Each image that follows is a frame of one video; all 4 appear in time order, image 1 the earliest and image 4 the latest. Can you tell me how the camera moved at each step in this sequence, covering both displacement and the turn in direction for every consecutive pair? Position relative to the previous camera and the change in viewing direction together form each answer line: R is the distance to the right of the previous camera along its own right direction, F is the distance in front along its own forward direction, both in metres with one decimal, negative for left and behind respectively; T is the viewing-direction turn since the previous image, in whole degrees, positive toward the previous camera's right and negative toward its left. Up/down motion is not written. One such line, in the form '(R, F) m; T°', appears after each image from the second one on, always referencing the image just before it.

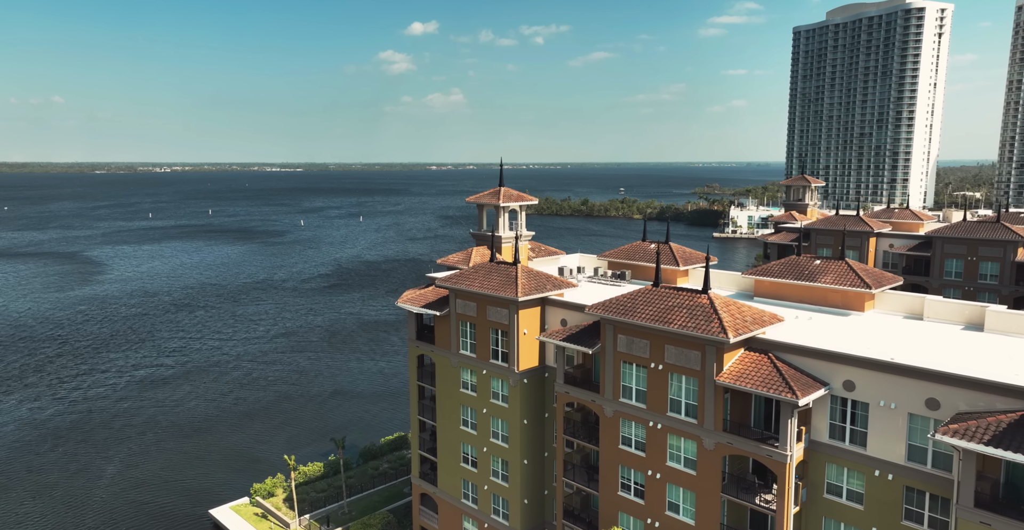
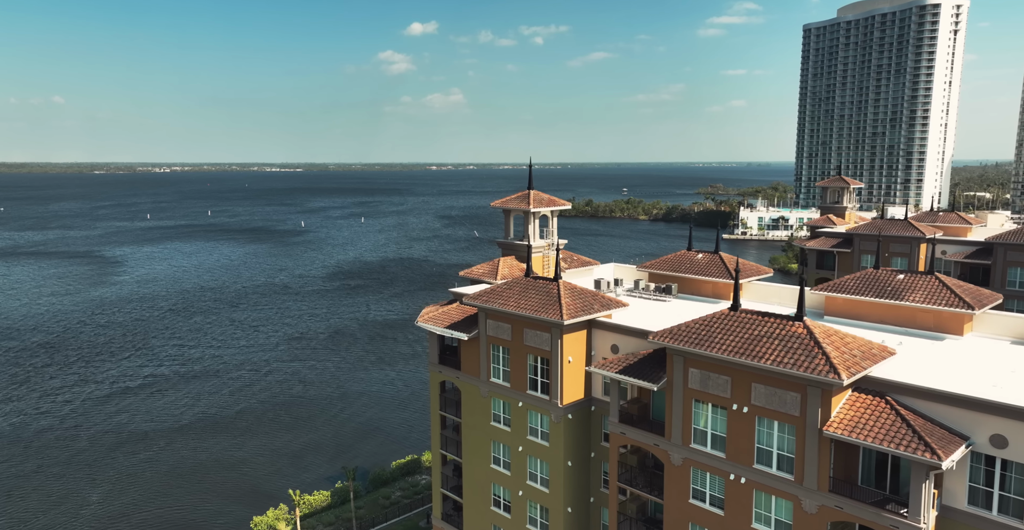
(-1.3, +3.7) m; 0°
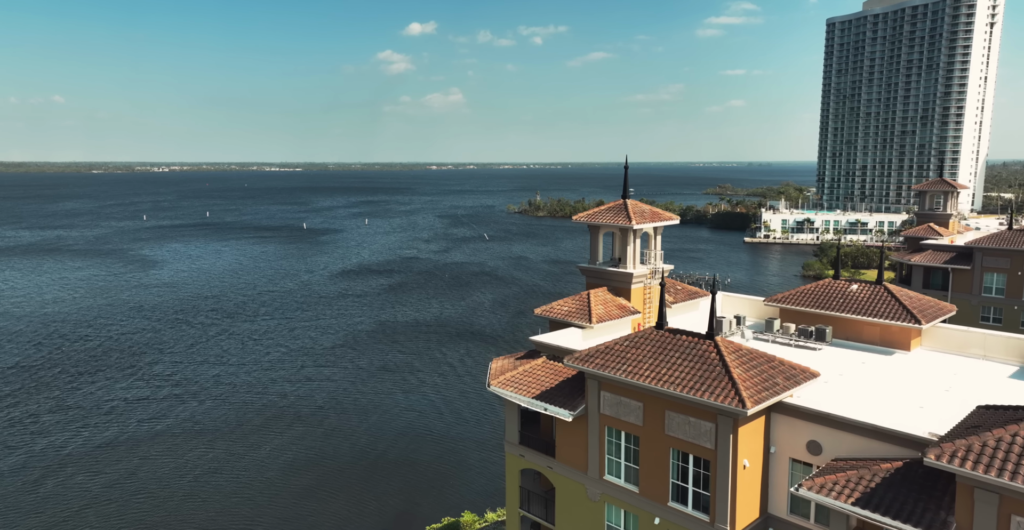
(-2.9, +7.8) m; 0°
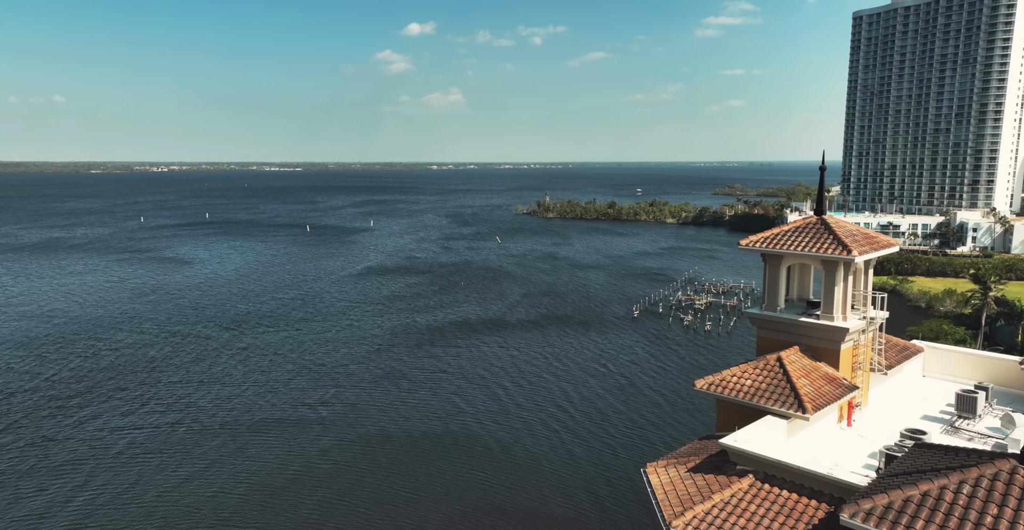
(-3.1, +7.9) m; 0°
